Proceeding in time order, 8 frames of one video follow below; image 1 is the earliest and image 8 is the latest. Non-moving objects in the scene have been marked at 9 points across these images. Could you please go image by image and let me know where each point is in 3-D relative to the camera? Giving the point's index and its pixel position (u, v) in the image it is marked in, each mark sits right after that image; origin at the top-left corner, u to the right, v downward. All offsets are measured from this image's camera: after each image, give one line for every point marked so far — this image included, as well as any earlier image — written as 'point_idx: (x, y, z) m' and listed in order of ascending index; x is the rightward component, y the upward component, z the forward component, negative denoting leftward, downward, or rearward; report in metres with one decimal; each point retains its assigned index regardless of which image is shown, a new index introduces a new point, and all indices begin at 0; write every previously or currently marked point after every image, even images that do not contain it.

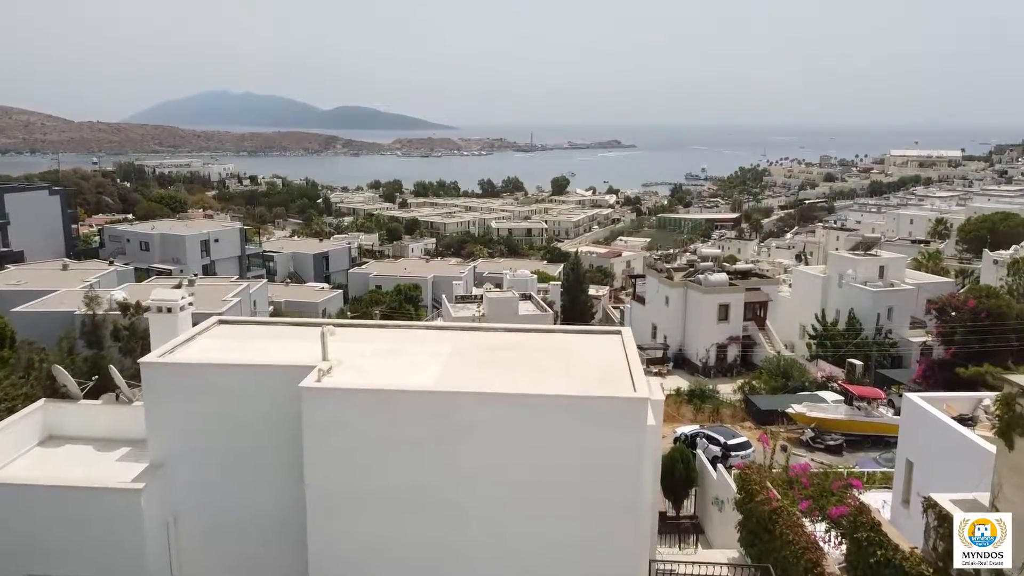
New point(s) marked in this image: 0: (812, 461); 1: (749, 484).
0: (+7.9, -4.6, +19.1) m
1: (+3.8, -3.1, +11.6) m
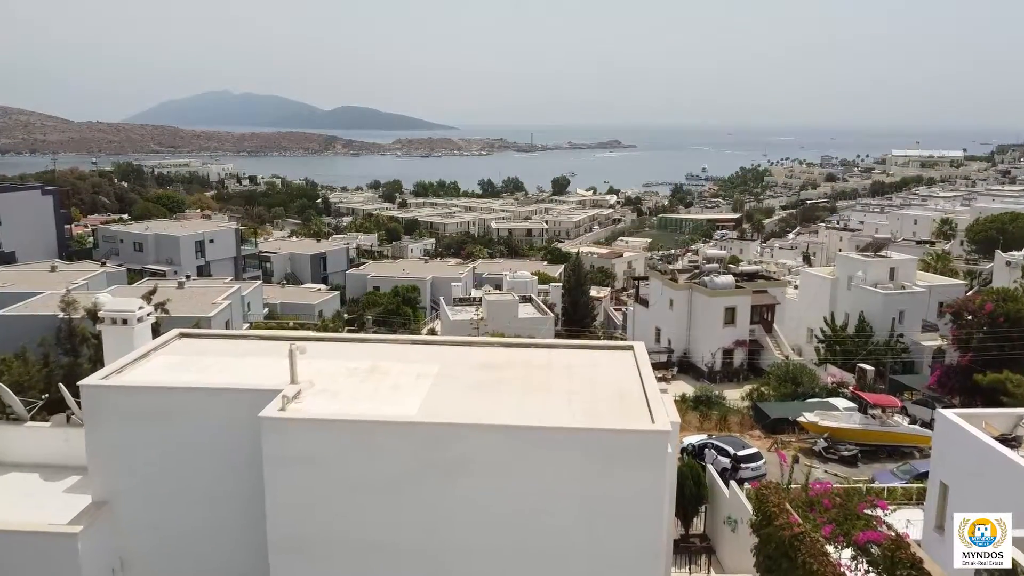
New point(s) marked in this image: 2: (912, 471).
0: (+7.9, -4.7, +18.2) m
1: (+3.8, -3.2, +10.7) m
2: (+9.6, -4.4, +17.5) m
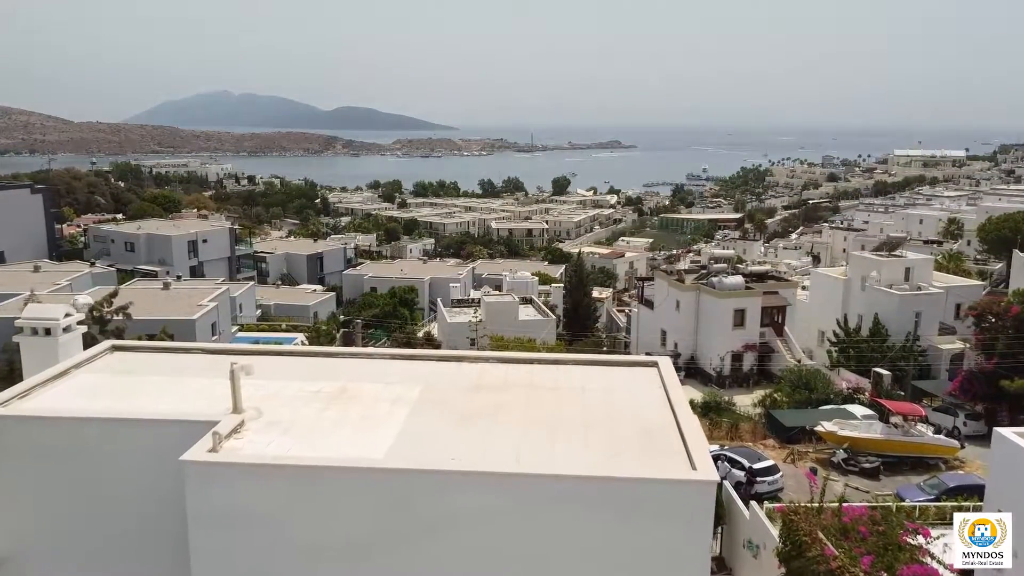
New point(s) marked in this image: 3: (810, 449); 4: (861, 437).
0: (+7.9, -4.7, +17.1) m
1: (+3.7, -3.2, +9.5) m
2: (+9.6, -4.4, +16.3) m
3: (+8.0, -4.3, +19.4) m
4: (+8.9, -3.8, +18.4) m
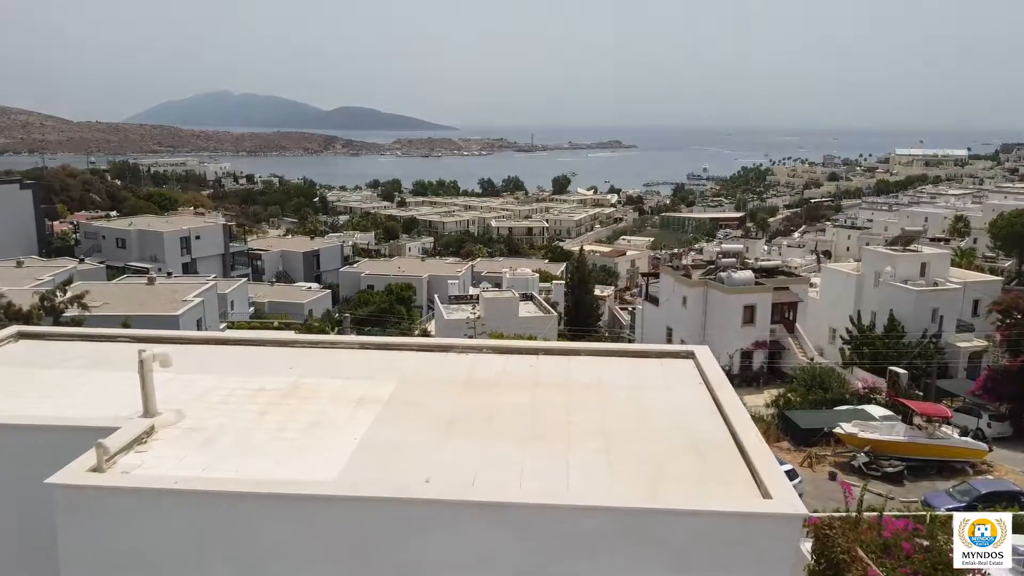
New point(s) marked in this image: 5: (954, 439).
0: (+7.9, -4.6, +16.0) m
1: (+3.7, -3.1, +8.4) m
2: (+9.6, -4.3, +15.2) m
3: (+7.9, -4.1, +18.2) m
4: (+8.9, -3.6, +17.3) m
5: (+10.6, -3.6, +17.5) m
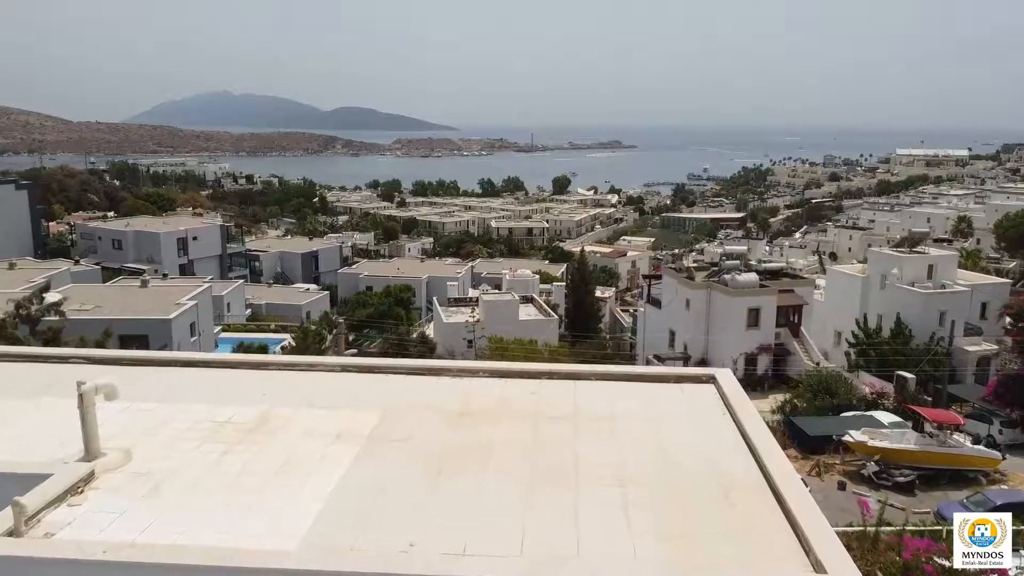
0: (+7.9, -4.7, +15.5) m
1: (+3.7, -3.2, +8.0) m
2: (+9.6, -4.4, +14.8) m
3: (+7.9, -4.2, +17.8) m
4: (+8.9, -3.7, +16.8) m
5: (+10.6, -3.7, +17.0) m
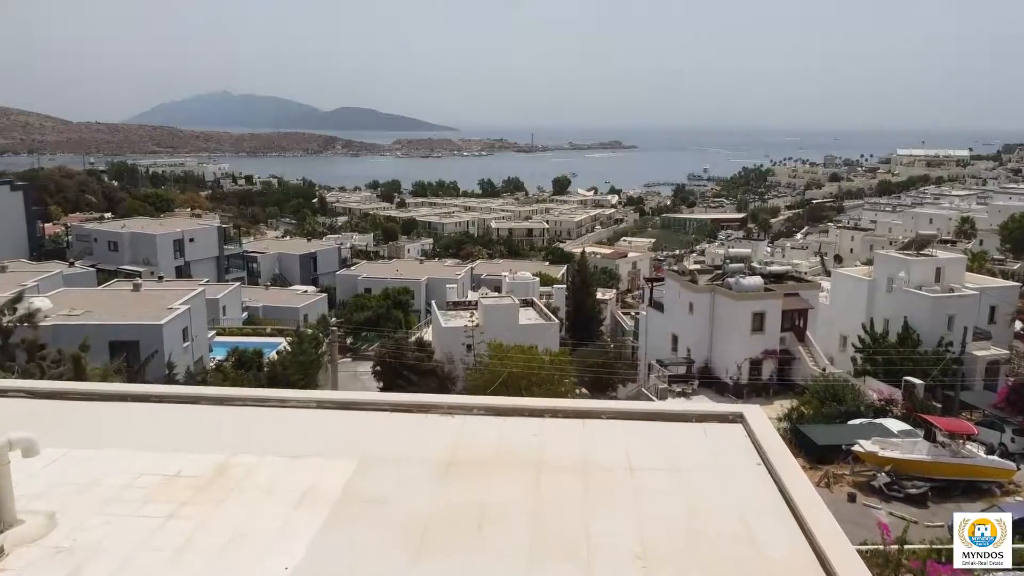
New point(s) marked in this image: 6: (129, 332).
0: (+7.9, -4.8, +15.0) m
1: (+3.7, -3.3, +7.5) m
2: (+9.6, -4.5, +14.3) m
3: (+7.9, -4.3, +17.3) m
4: (+8.9, -3.8, +16.3) m
5: (+10.6, -3.8, +16.5) m
6: (-10.5, -1.2, +19.8) m
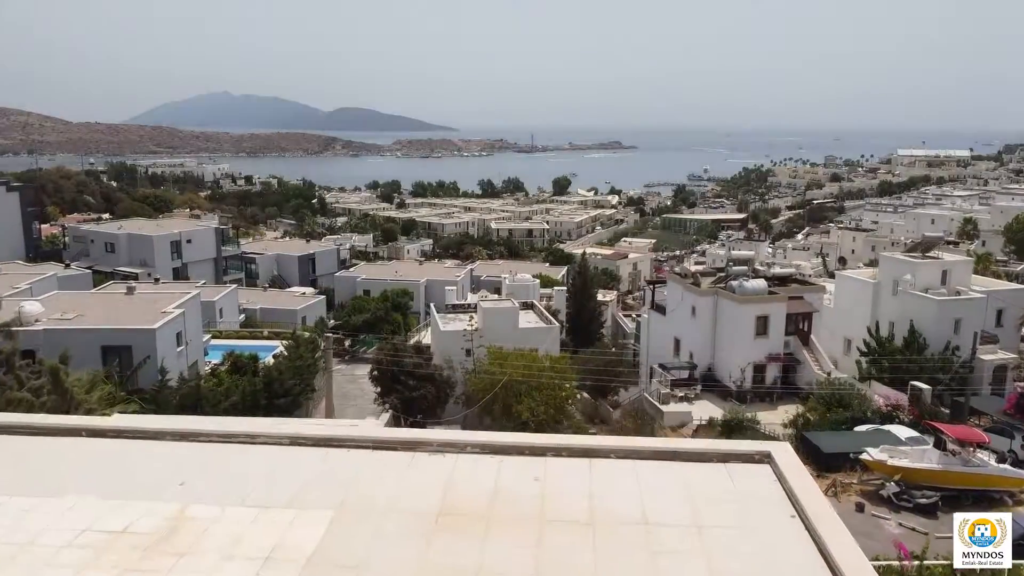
0: (+7.9, -4.9, +14.6) m
1: (+3.7, -3.4, +7.1) m
2: (+9.6, -4.6, +13.9) m
3: (+7.9, -4.4, +16.9) m
4: (+8.8, -4.0, +16.0) m
5: (+10.6, -3.9, +16.1) m
6: (-10.5, -1.3, +19.4) m
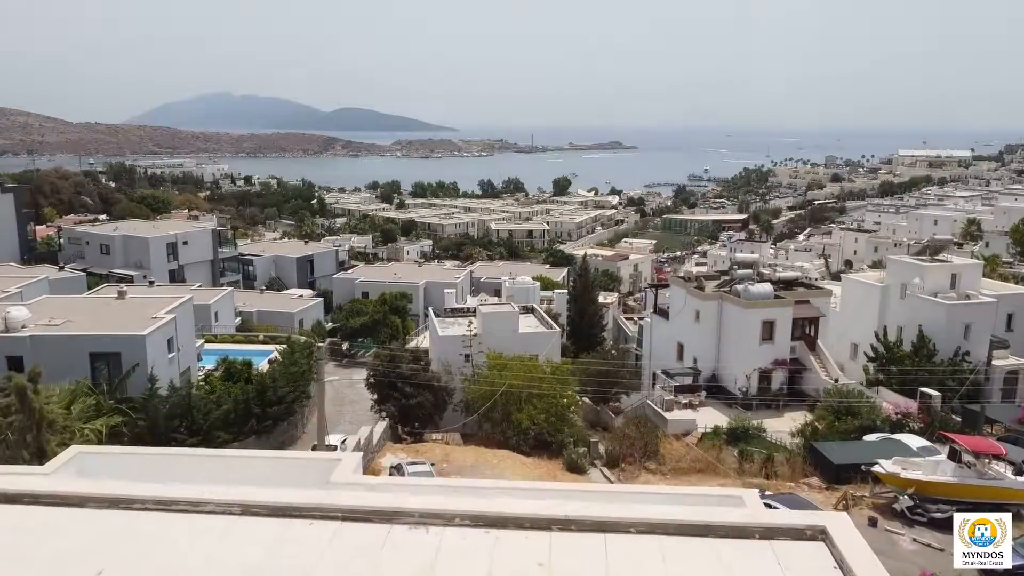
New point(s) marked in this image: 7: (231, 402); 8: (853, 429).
0: (+7.9, -5.0, +14.0) m
1: (+3.7, -3.5, +6.5) m
2: (+9.6, -4.7, +13.3) m
3: (+7.9, -4.6, +16.3) m
4: (+8.8, -4.1, +15.4) m
5: (+10.6, -4.1, +15.5) m
6: (-10.5, -1.4, +18.9) m
7: (-7.7, -3.1, +19.8) m
8: (+9.3, -3.8, +19.9) m
